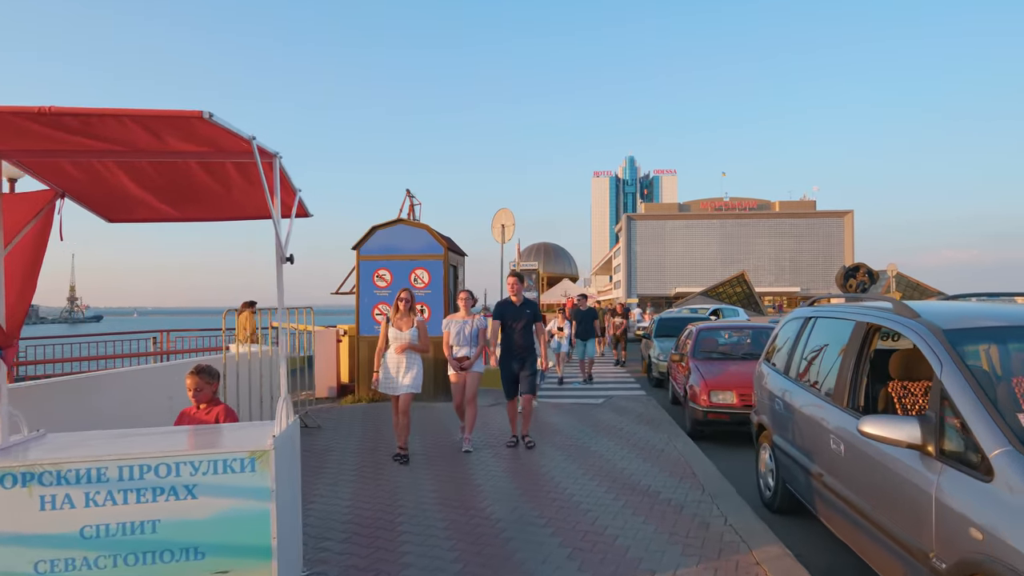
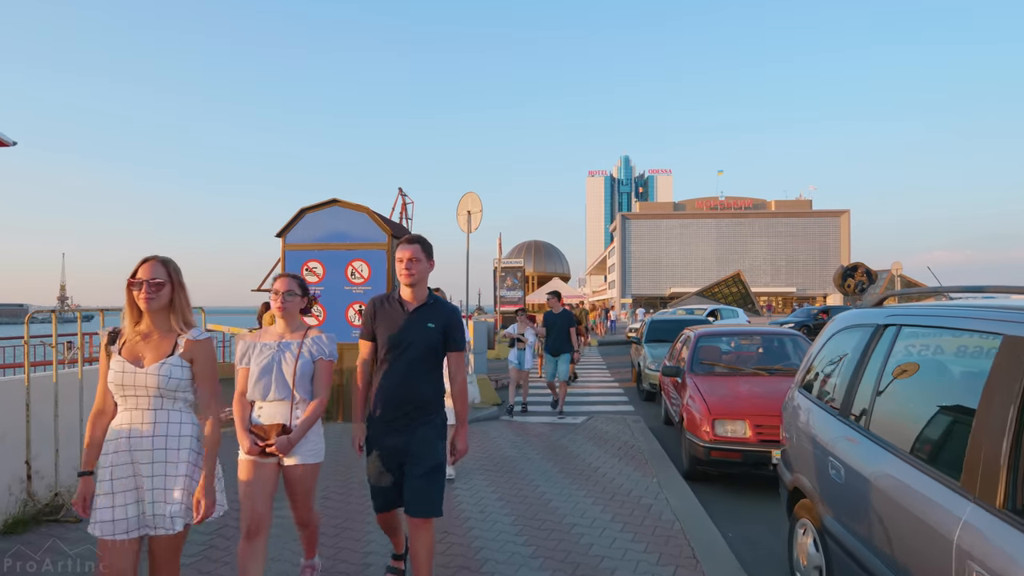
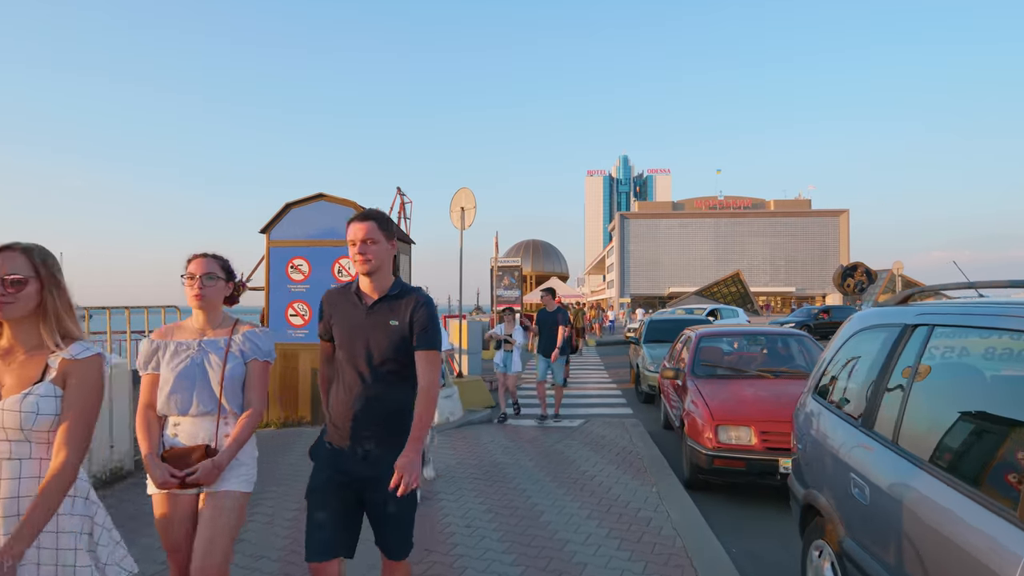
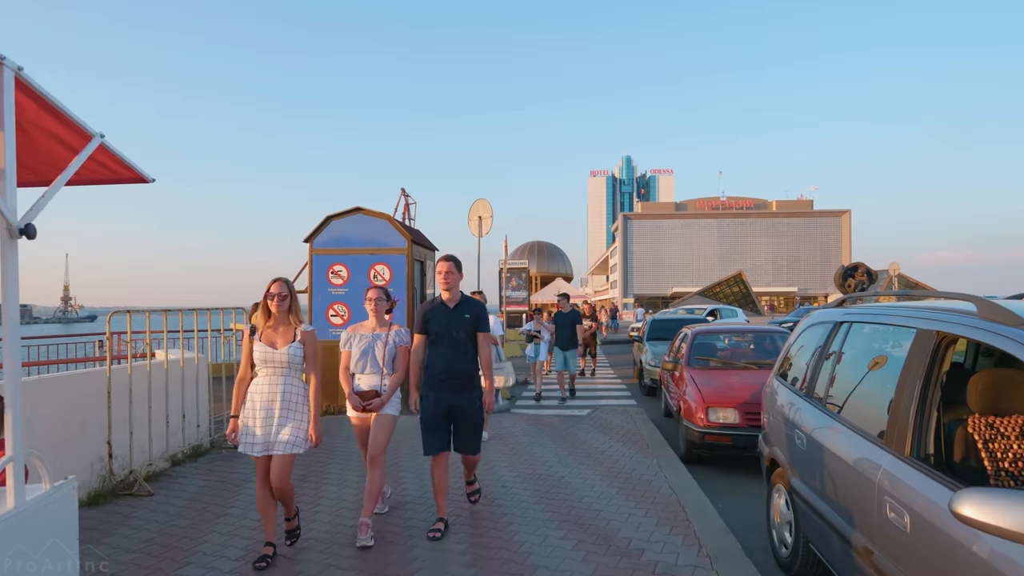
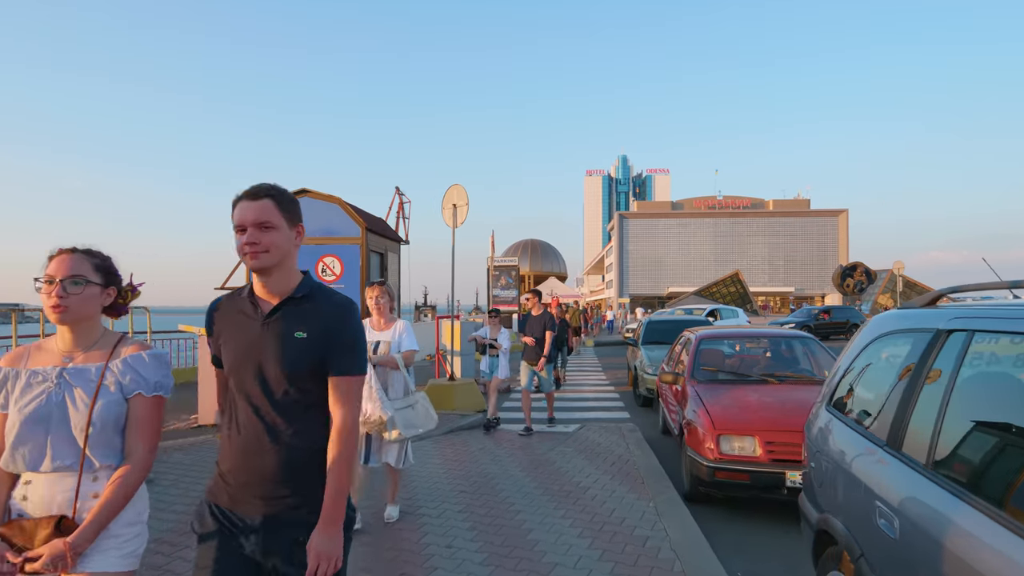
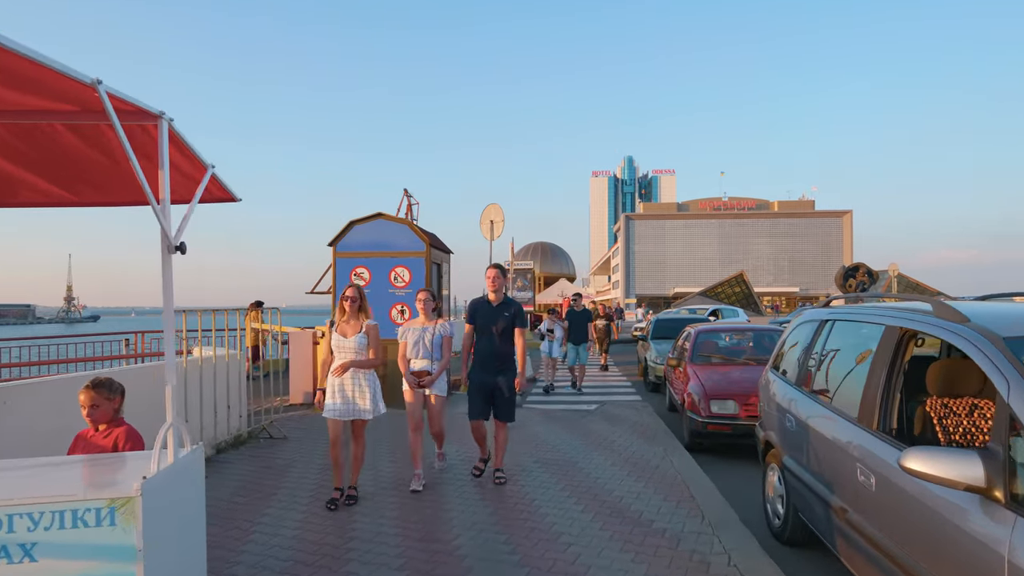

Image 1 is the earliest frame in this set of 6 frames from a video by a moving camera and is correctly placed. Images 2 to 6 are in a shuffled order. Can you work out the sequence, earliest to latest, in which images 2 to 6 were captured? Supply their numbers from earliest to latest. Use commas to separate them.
6, 4, 2, 3, 5
